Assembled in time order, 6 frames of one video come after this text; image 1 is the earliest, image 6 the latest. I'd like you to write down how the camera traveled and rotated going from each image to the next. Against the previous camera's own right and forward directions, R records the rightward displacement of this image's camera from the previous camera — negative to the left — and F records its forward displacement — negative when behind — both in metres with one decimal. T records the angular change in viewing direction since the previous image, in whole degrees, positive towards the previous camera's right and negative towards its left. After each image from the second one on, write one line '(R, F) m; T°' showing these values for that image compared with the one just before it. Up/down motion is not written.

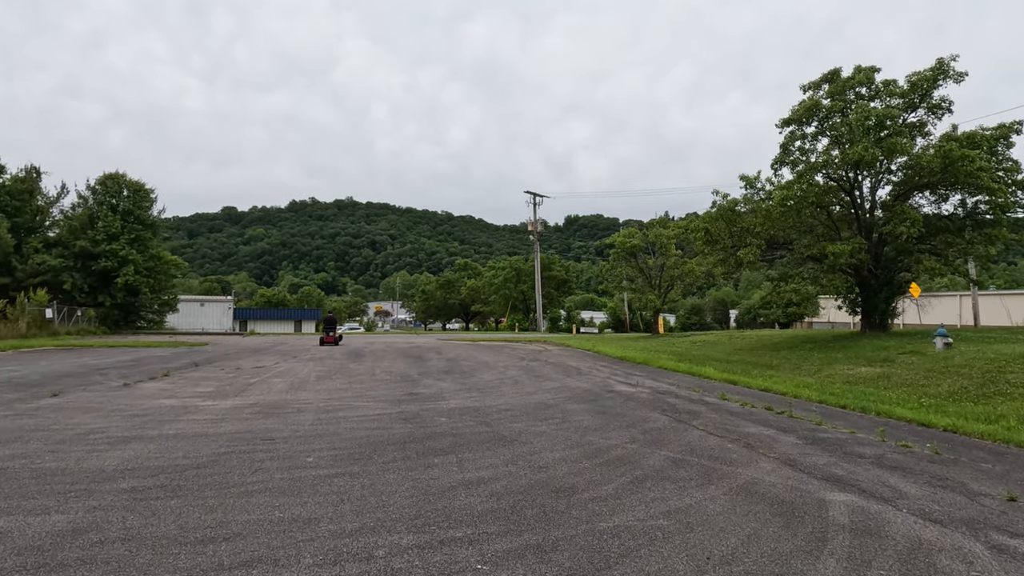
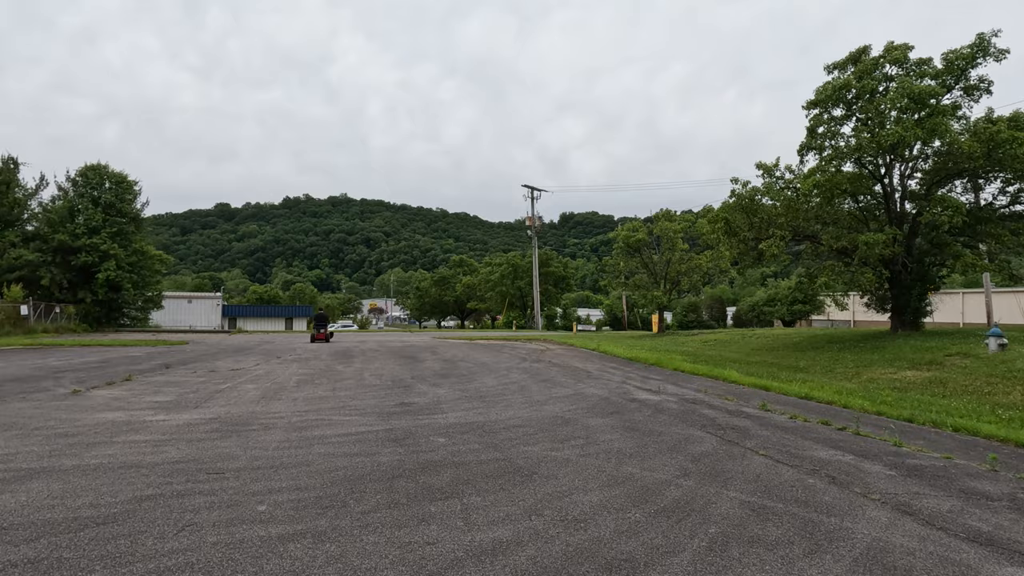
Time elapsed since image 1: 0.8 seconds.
(-0.2, +1.6) m; 0°
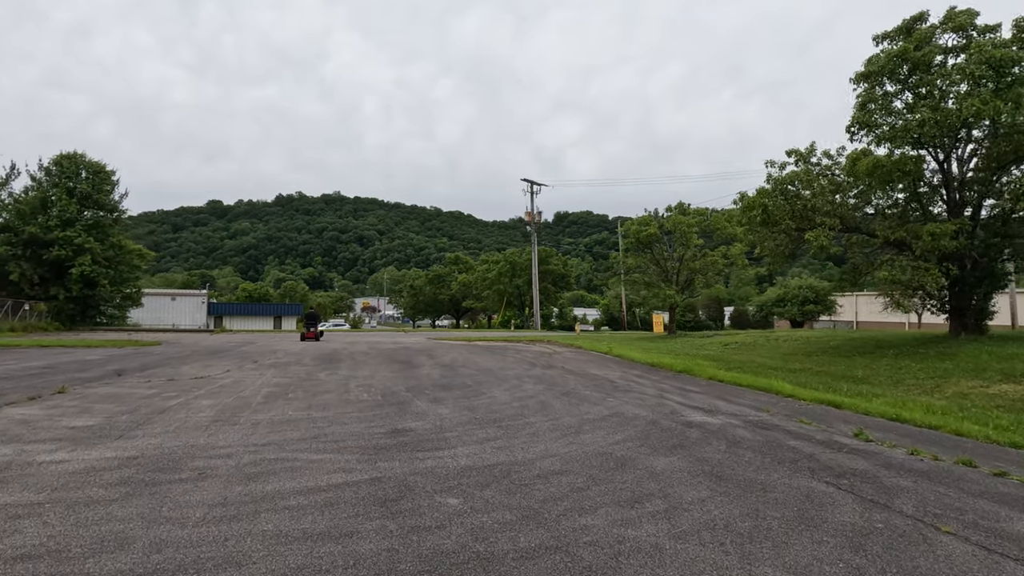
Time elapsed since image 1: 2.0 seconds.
(-0.4, +2.3) m; +1°
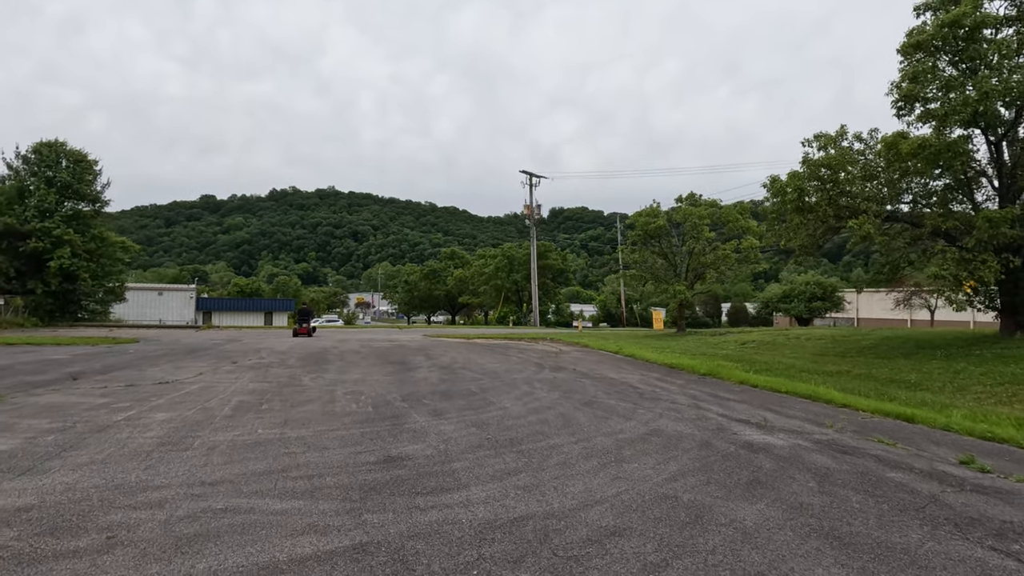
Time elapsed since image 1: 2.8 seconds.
(-0.3, +1.6) m; 0°
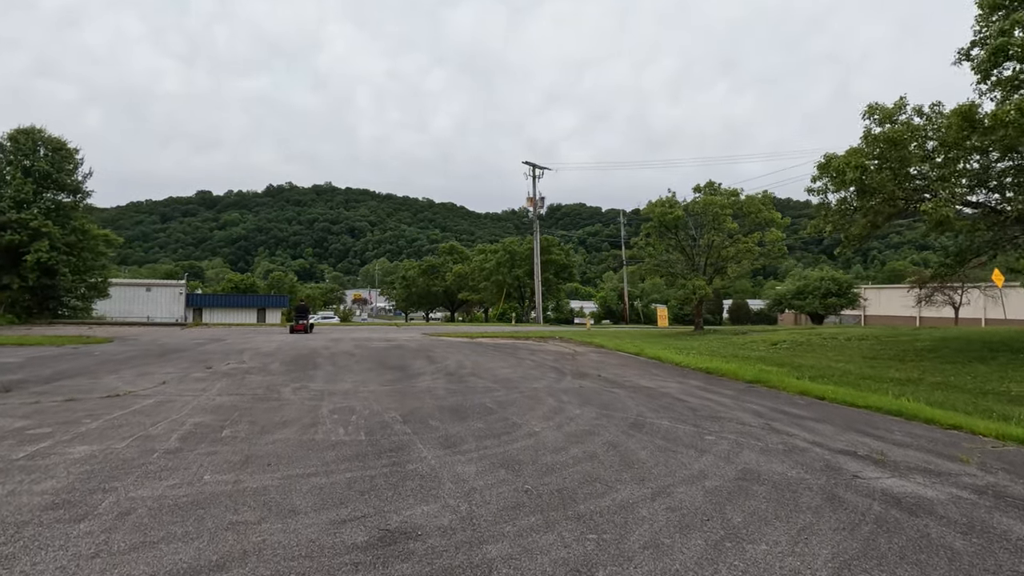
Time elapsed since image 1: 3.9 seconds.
(-0.4, +2.0) m; 0°
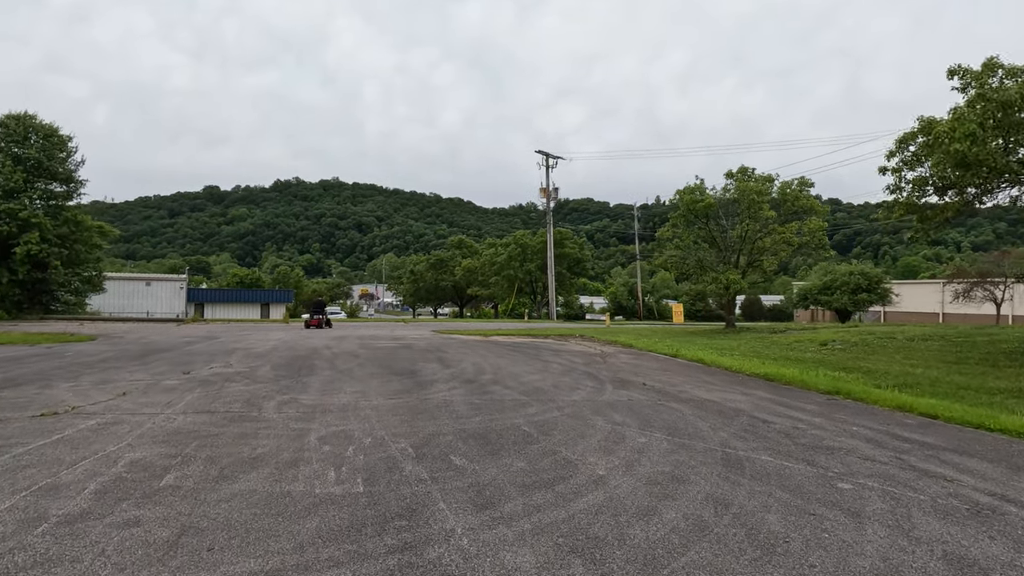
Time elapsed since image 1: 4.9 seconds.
(-0.4, +2.0) m; -1°
